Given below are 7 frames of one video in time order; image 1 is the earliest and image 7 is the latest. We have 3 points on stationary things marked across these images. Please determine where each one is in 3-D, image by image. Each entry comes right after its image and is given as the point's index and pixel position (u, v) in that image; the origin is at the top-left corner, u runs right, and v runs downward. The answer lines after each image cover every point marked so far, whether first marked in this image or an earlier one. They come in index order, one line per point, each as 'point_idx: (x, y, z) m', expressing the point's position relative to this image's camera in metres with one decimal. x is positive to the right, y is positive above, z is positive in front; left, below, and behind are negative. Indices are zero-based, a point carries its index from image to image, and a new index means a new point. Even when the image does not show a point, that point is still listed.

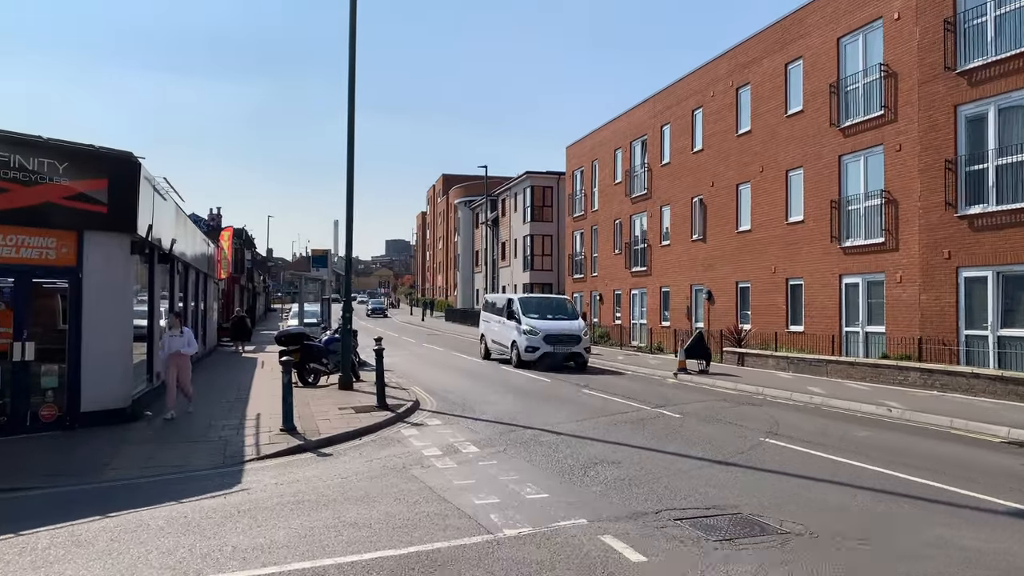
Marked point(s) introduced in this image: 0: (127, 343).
0: (-5.4, -0.8, +11.5) m
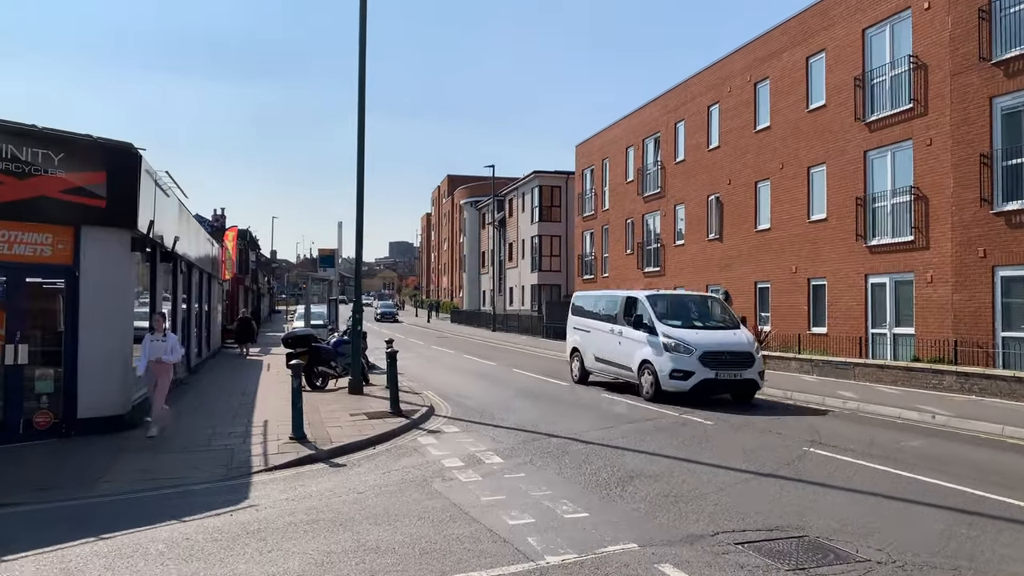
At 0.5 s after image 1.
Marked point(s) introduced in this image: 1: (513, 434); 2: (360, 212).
0: (-5.1, -0.7, +10.8) m
1: (0.0, -1.9, +10.3) m
2: (-2.9, +1.4, +15.2) m
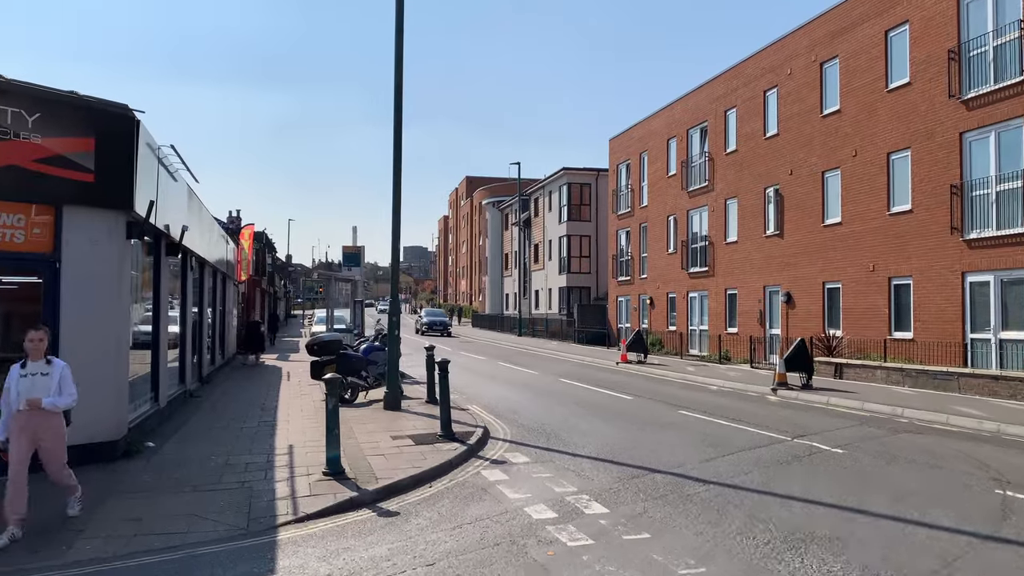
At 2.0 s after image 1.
0: (-4.2, -0.7, +8.8) m
1: (+0.9, -1.8, +8.1) m
2: (-1.9, +1.4, +13.2) m
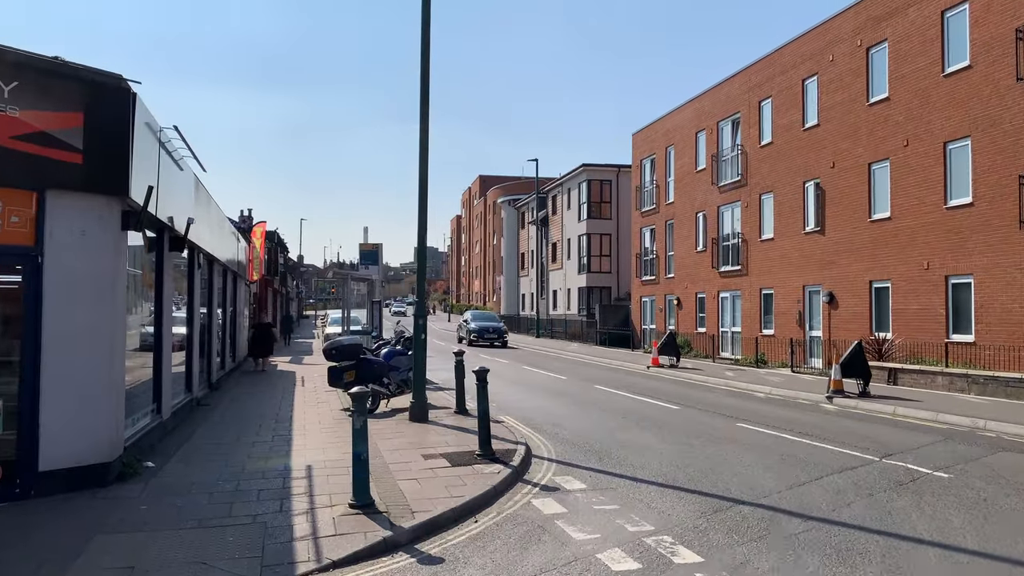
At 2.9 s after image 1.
0: (-3.7, -0.7, +7.6) m
1: (+1.4, -1.8, +6.9) m
2: (-1.3, +1.5, +12.0) m
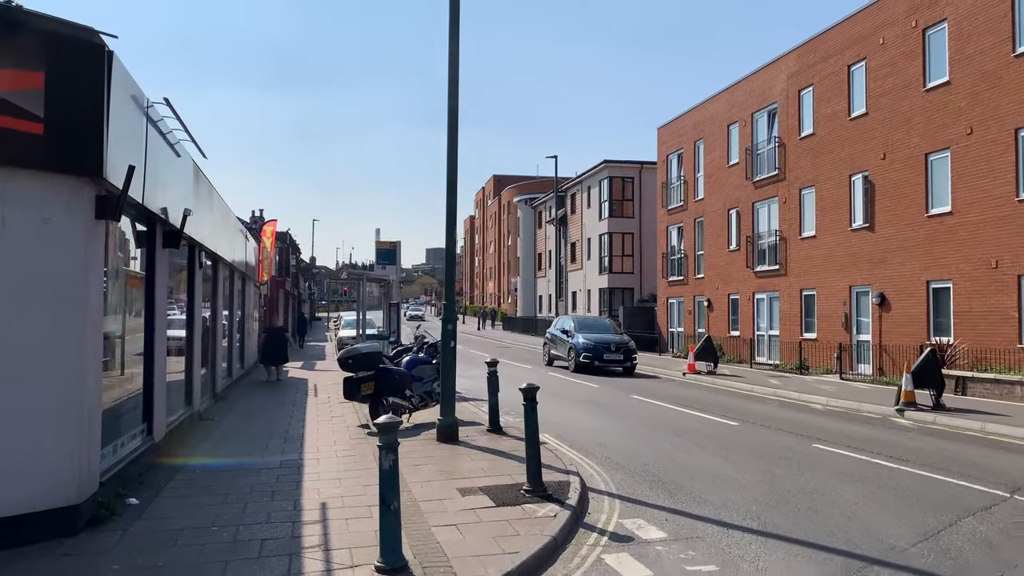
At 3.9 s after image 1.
0: (-3.2, -0.7, +6.2) m
1: (+1.9, -1.8, +5.4) m
2: (-0.8, +1.4, +10.5) m
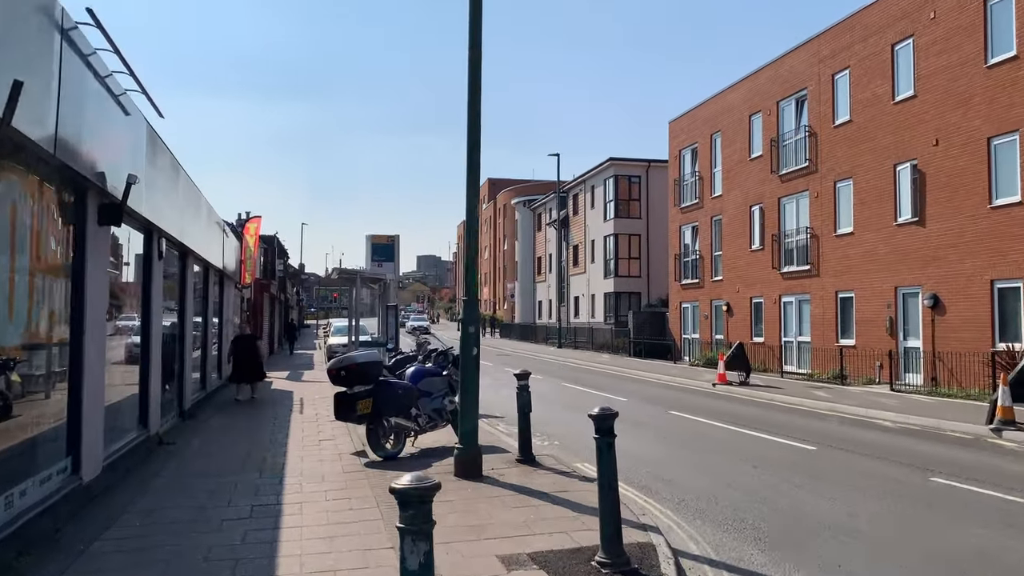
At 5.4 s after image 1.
0: (-2.8, -0.6, +4.0) m
1: (+2.3, -1.7, +3.3) m
2: (-0.4, +1.5, +8.4) m
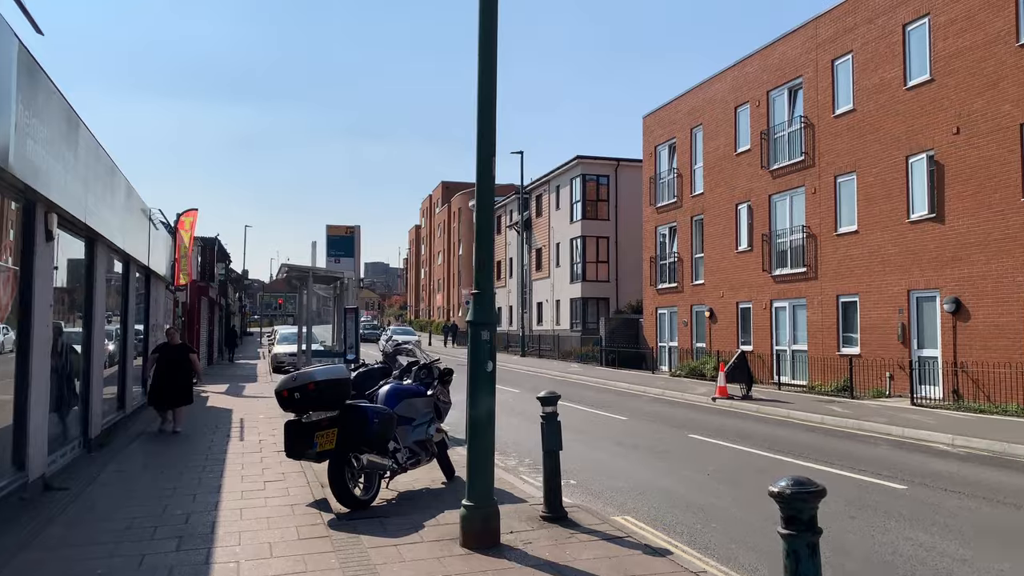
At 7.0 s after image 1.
0: (-2.4, -0.5, +1.5) m
1: (+2.8, -1.6, +1.1) m
2: (-0.2, +1.6, +6.1) m
